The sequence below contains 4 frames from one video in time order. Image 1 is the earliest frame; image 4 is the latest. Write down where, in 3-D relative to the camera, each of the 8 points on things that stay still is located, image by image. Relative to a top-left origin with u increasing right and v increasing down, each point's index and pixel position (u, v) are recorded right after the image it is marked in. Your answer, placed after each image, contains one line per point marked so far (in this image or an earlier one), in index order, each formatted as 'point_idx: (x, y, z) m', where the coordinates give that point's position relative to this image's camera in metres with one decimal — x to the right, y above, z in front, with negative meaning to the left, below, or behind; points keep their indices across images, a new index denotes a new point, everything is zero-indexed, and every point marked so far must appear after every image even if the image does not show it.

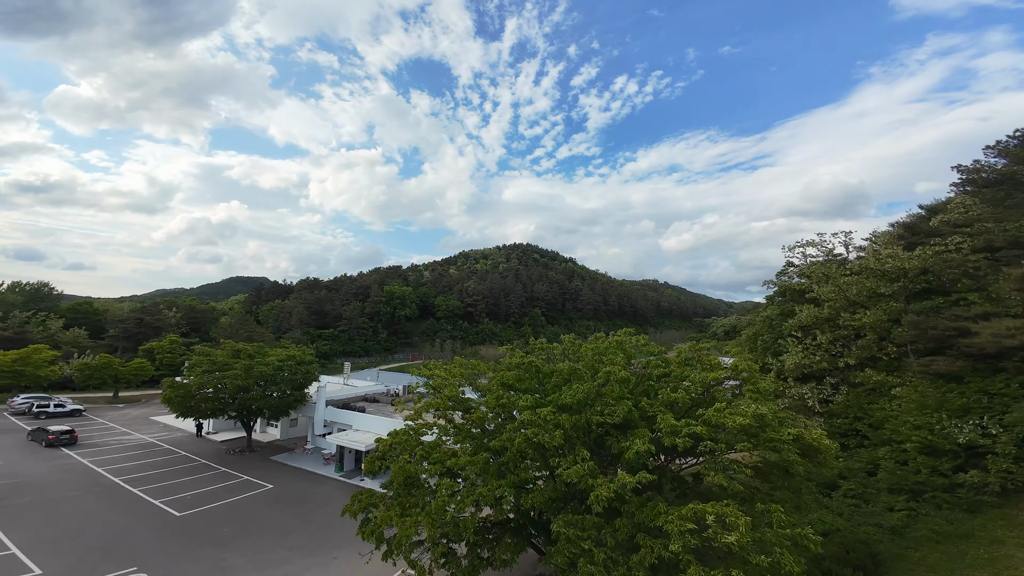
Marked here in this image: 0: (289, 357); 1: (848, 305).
0: (-12.7, -3.9, +19.6) m
1: (+17.3, -0.9, +17.9) m
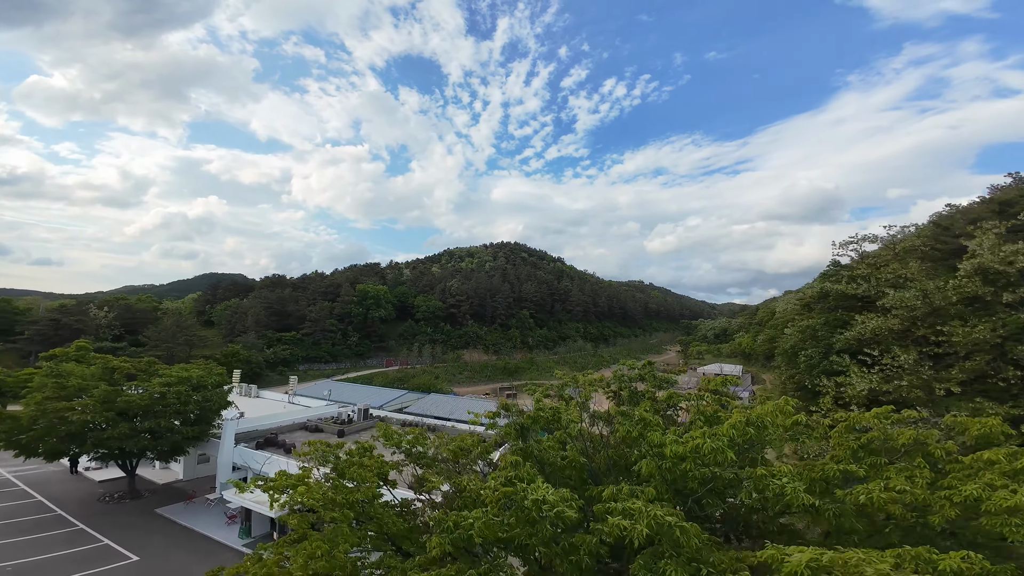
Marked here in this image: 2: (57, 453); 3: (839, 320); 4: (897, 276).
0: (-13.5, -3.8, +14.3) m
1: (+16.6, -1.0, +13.7) m
2: (-16.4, -6.1, +12.5) m
3: (+16.8, -1.5, +17.7) m
4: (+16.7, +0.5, +15.0) m
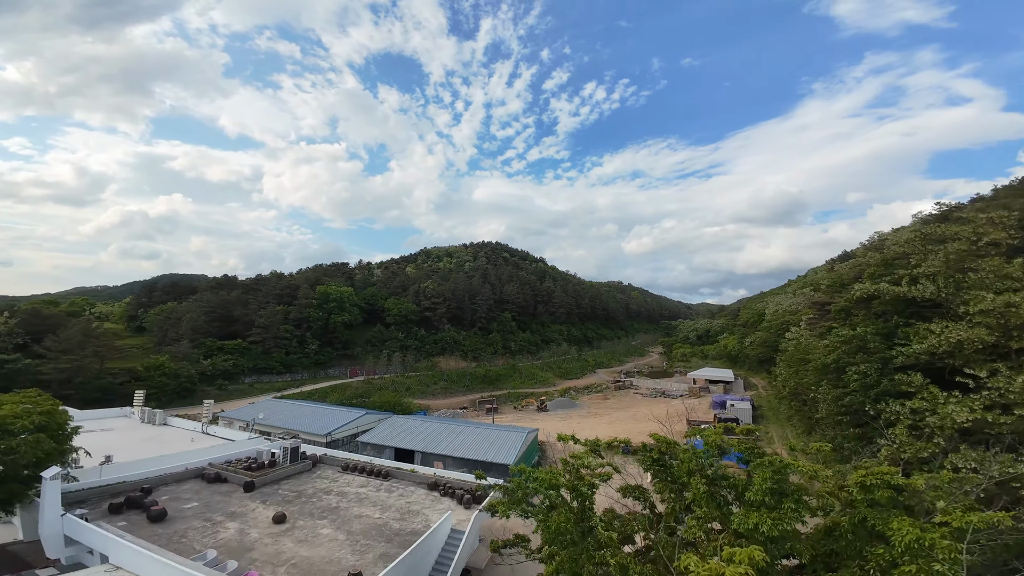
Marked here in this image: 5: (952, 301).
0: (-14.2, -3.8, +9.2) m
1: (+15.9, -0.9, +10.2) m
2: (-17.0, -6.2, +7.3) m
3: (+15.8, -1.5, +14.3) m
4: (+15.9, +0.5, +11.6) m
5: (+16.1, -0.5, +12.7) m
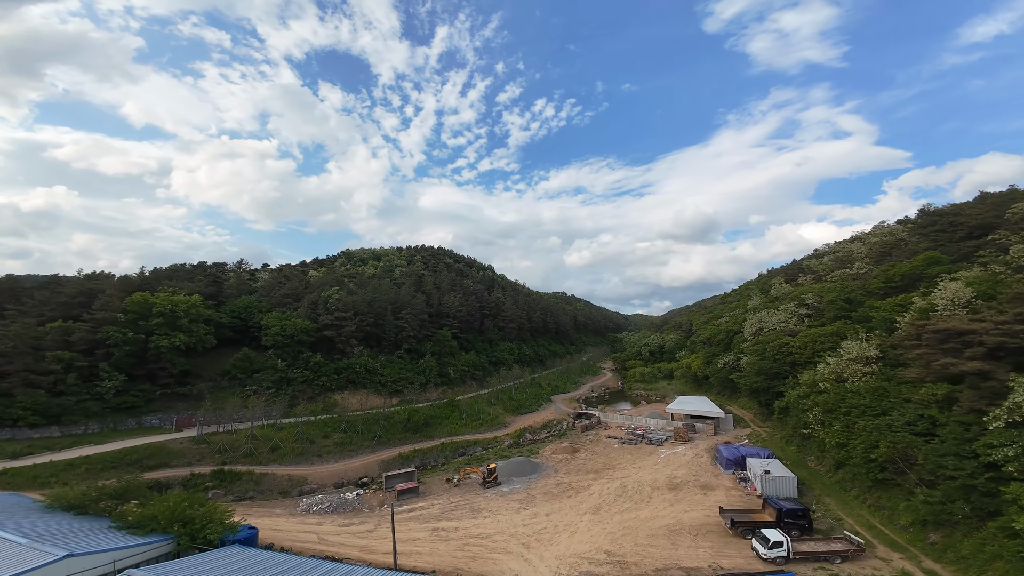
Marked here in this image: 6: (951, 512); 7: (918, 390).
0: (-14.4, -3.4, -5.4) m
1: (+15.2, -1.0, +0.3) m
2: (-16.9, -5.6, -7.9) m
3: (+14.5, -1.7, +4.3) m
4: (+15.0, +0.4, +1.7) m
5: (+15.0, -0.6, +2.8) m
6: (+17.9, -9.5, +14.4) m
7: (+19.6, -5.0, +16.9) m
